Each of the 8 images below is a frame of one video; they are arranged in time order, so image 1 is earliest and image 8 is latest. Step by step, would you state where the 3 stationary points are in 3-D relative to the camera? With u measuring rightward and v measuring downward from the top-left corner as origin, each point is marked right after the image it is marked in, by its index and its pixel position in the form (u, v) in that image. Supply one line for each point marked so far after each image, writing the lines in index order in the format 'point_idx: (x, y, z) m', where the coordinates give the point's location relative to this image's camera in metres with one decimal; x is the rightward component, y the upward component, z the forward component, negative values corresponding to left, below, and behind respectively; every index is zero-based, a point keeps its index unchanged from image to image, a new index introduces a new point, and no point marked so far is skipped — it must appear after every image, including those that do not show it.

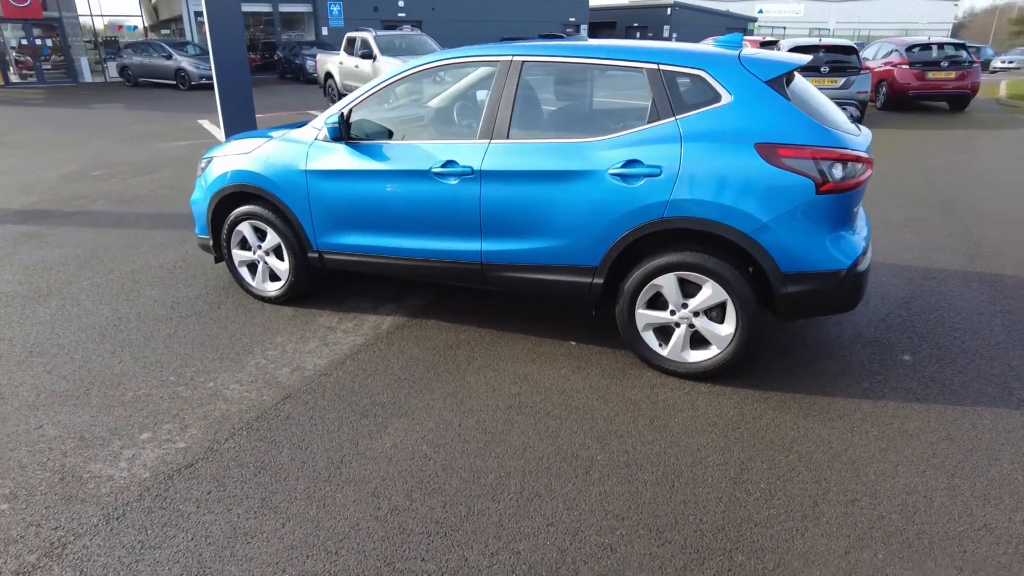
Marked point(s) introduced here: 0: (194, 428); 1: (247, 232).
0: (-1.7, -0.7, +3.3) m
1: (-2.0, +0.4, +4.7) m
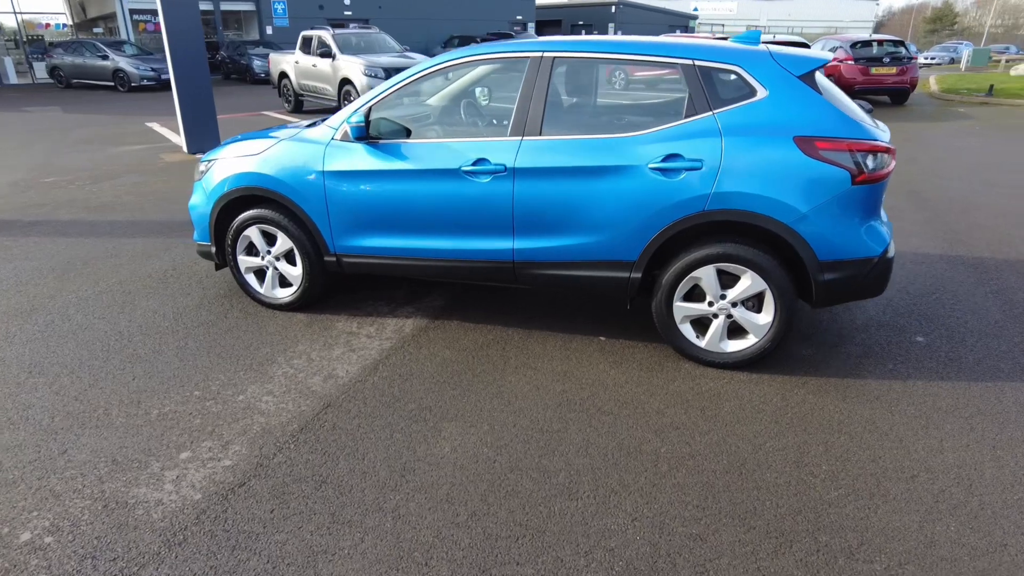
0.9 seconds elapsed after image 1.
0: (-1.4, -0.8, +3.2) m
1: (-1.9, +0.4, +4.5) m
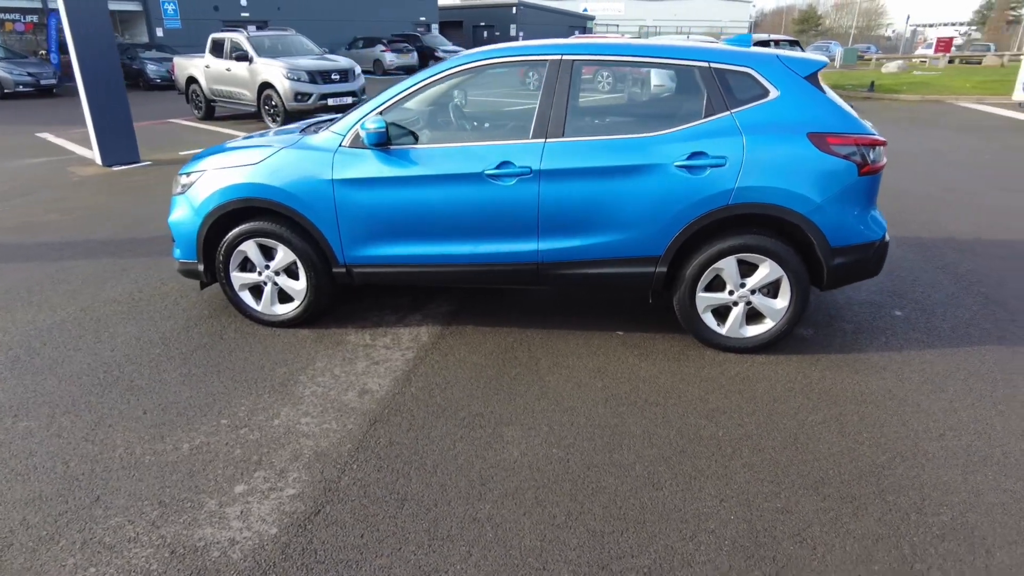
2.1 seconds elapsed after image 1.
0: (-1.0, -0.9, +3.0) m
1: (-1.8, +0.3, +4.3) m
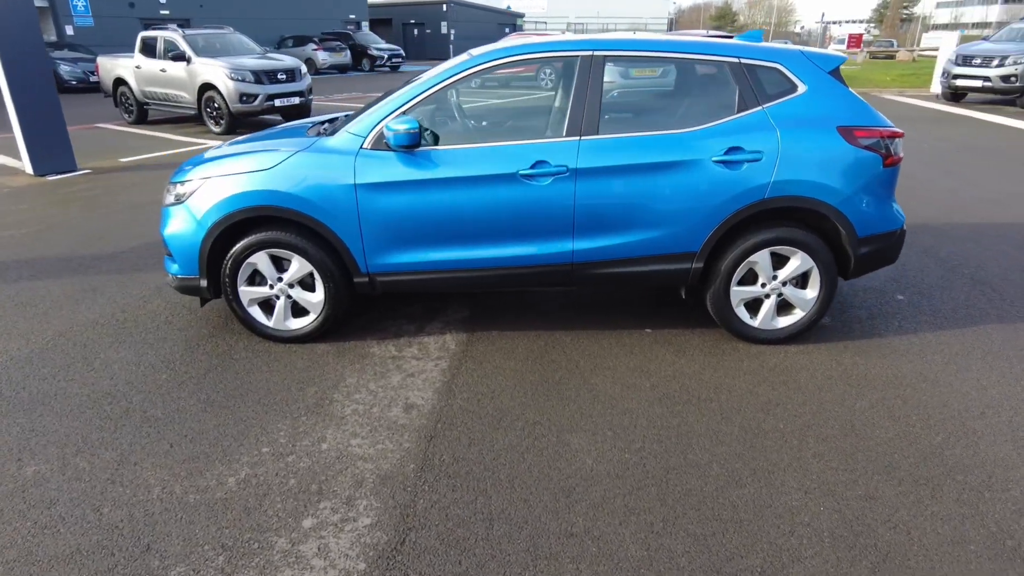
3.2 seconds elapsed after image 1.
0: (-0.7, -0.9, +2.8) m
1: (-1.6, +0.2, +4.0) m
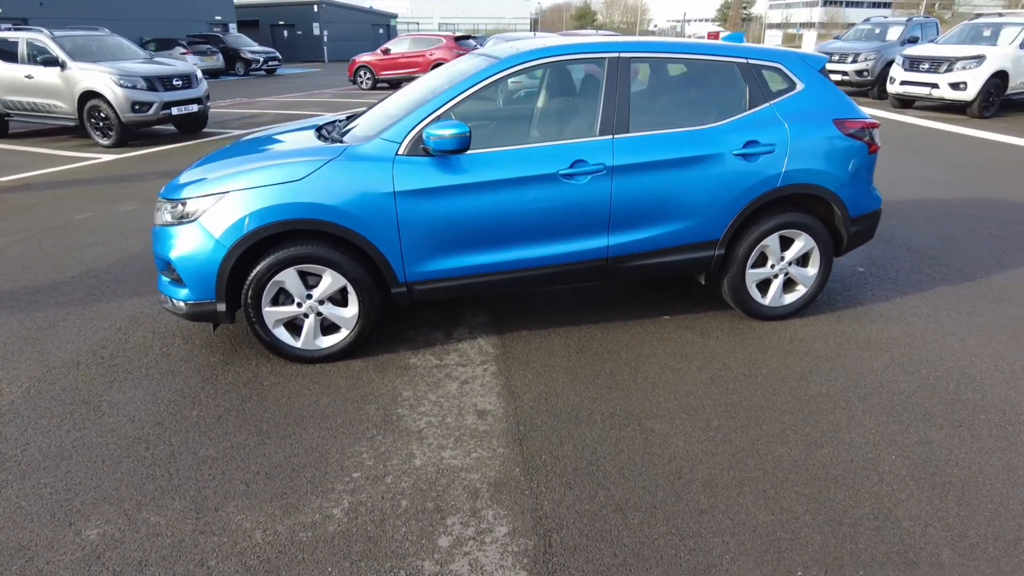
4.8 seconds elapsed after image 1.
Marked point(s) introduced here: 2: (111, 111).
0: (-0.1, -1.0, +2.8) m
1: (-1.3, 0.0, +3.7) m
2: (-6.9, +3.1, +10.7) m
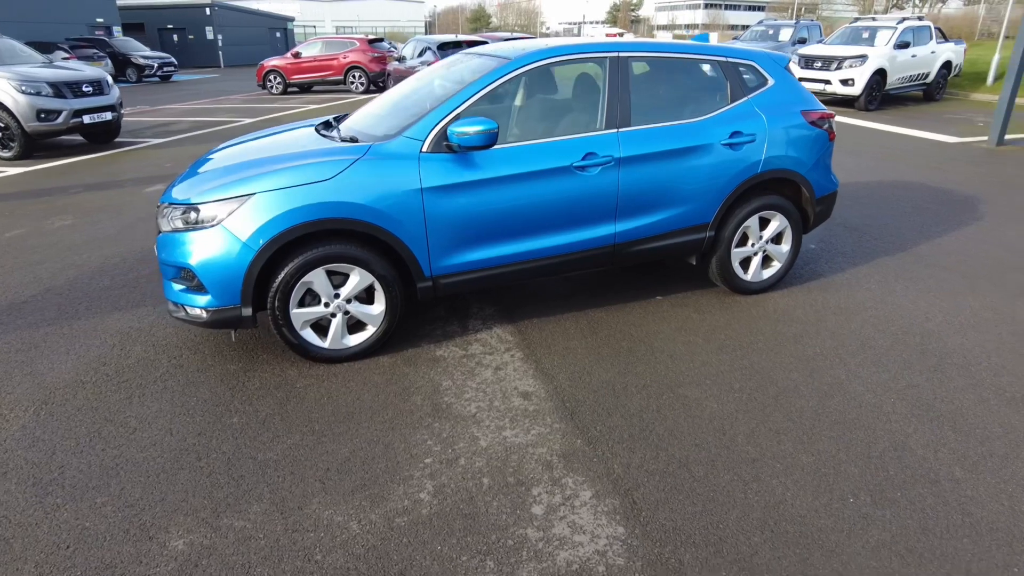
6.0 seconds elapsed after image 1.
0: (+0.2, -0.9, +2.9) m
1: (-1.2, 0.0, +3.7) m
2: (-7.9, +2.7, +9.8) m
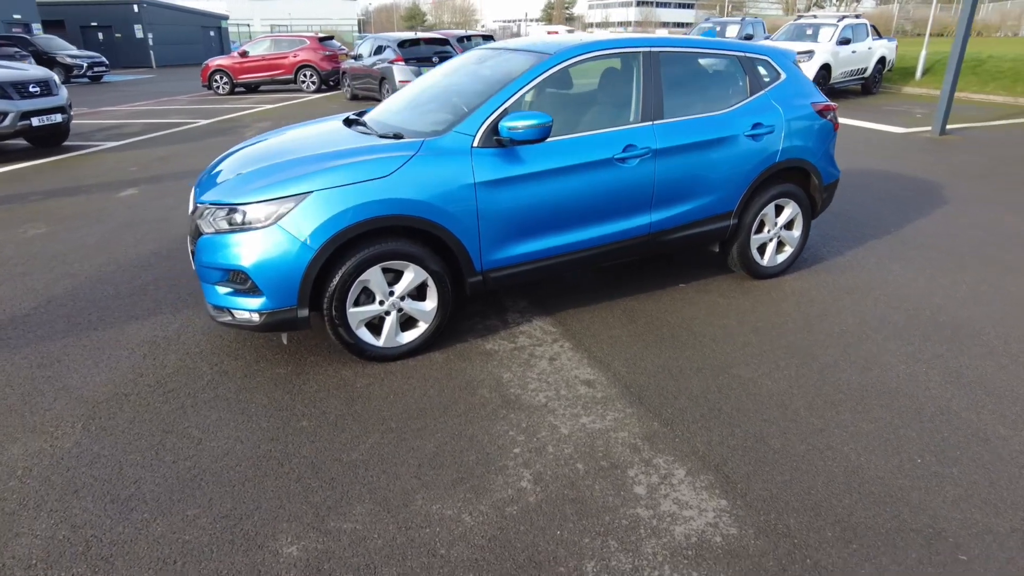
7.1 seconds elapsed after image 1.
0: (+0.7, -0.8, +3.0) m
1: (-0.8, +0.1, +3.7) m
2: (-8.2, +2.4, +9.1) m
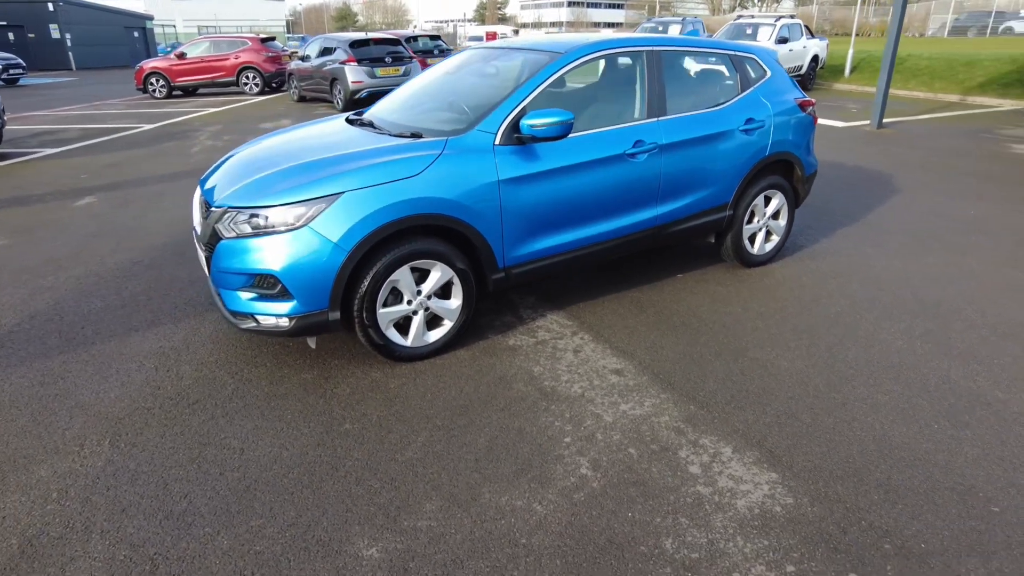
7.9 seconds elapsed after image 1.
0: (+0.9, -0.8, +3.2) m
1: (-0.7, +0.1, +3.7) m
2: (-8.6, +2.1, +8.4) m
